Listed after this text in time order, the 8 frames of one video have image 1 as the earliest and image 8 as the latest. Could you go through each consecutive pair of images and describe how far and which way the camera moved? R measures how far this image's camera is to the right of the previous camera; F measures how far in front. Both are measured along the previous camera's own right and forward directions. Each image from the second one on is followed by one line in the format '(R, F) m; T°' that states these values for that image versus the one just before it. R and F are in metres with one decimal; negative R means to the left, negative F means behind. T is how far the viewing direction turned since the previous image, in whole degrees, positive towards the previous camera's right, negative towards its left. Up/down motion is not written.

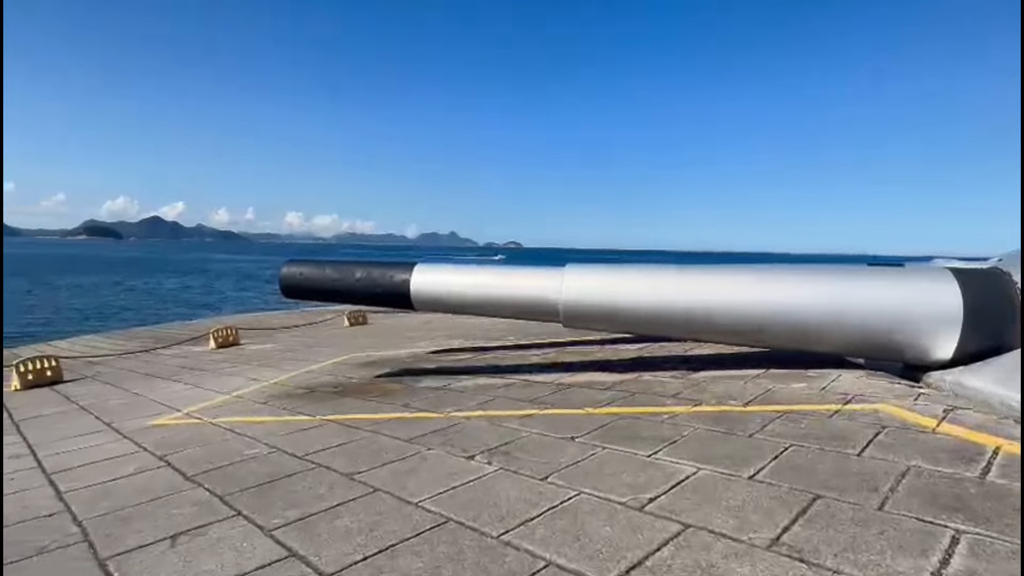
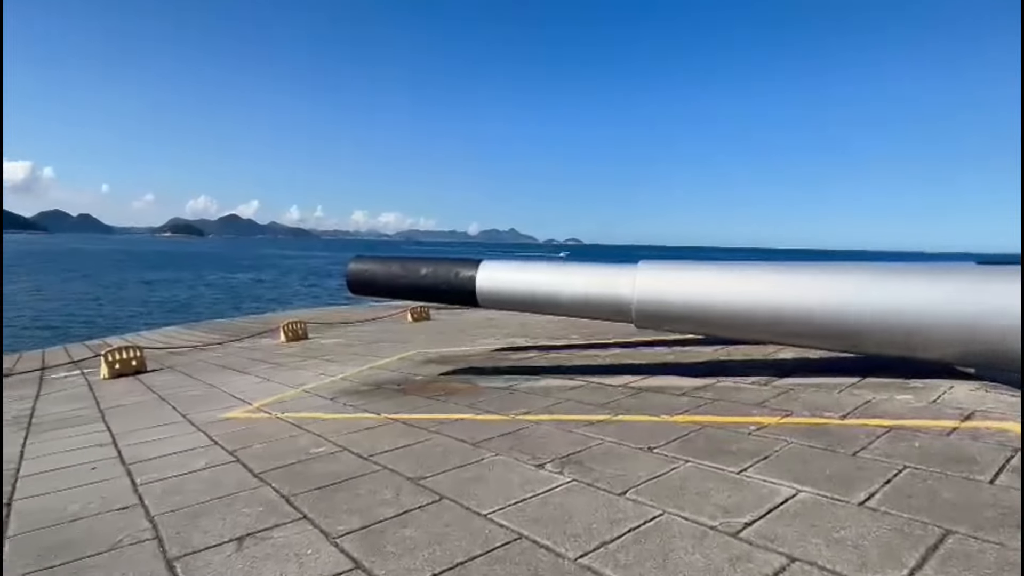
(-0.1, +0.3) m; -6°
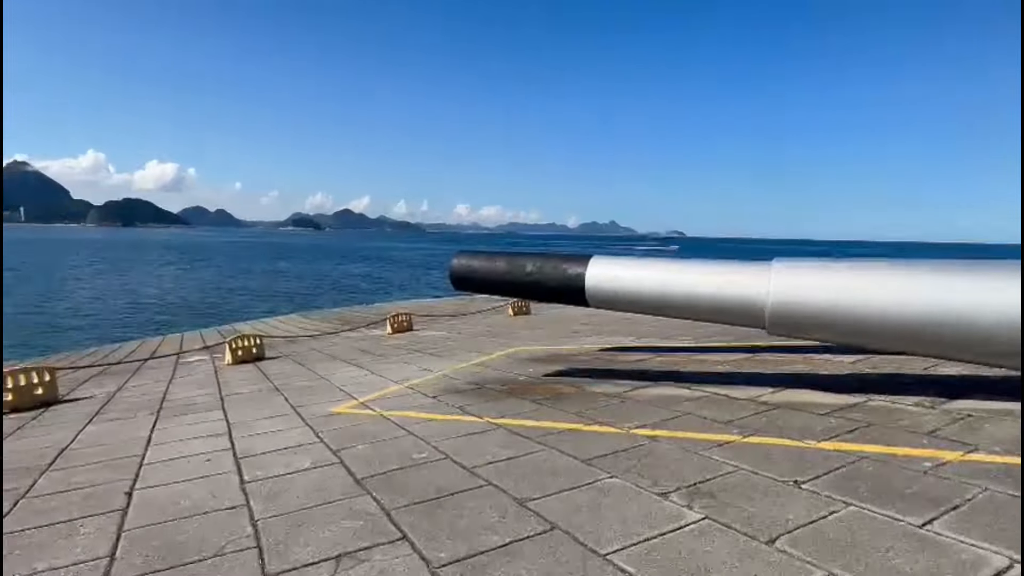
(-0.2, +0.5) m; -10°
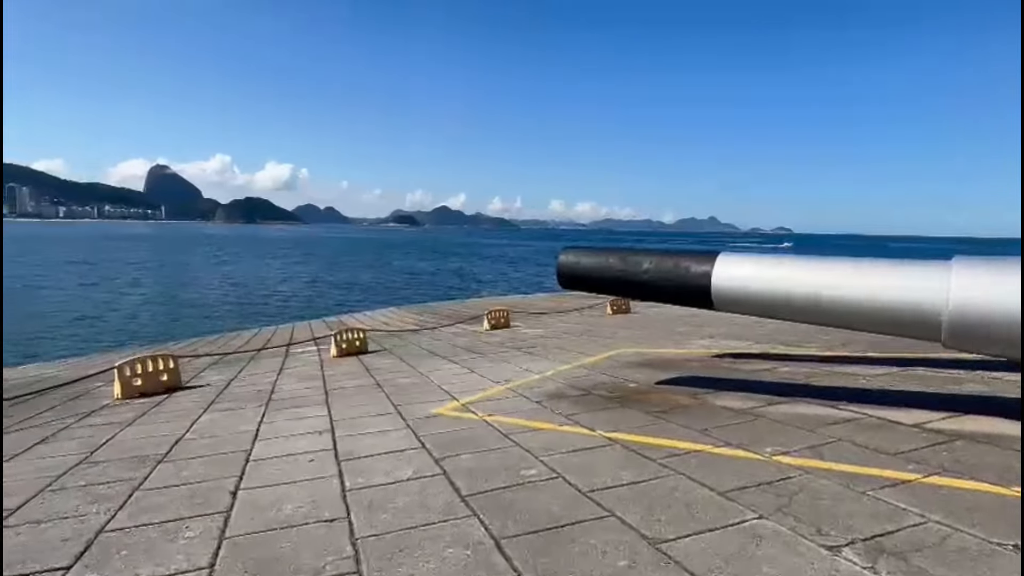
(-0.2, +0.6) m; -9°
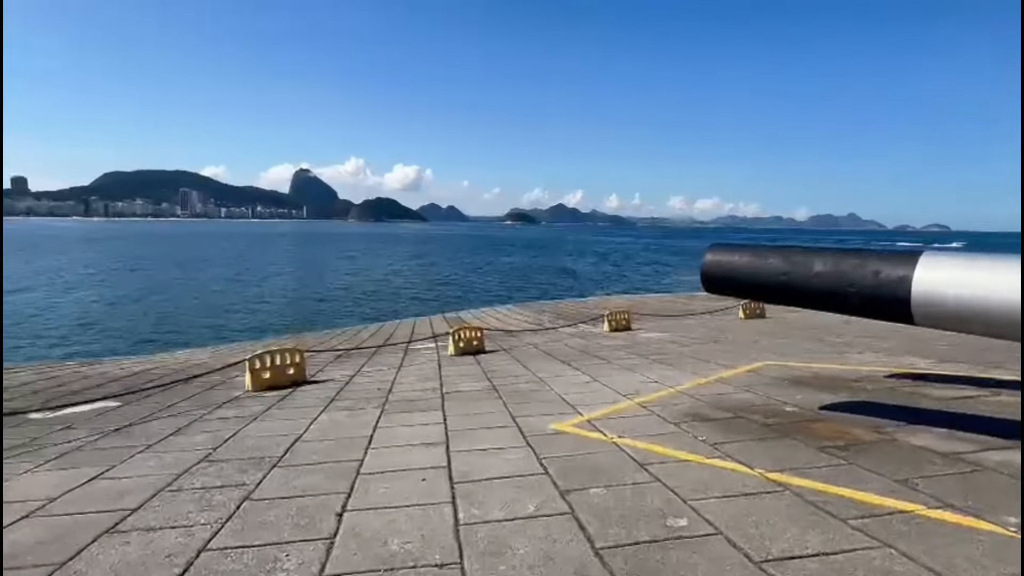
(-0.2, +0.8) m; -11°
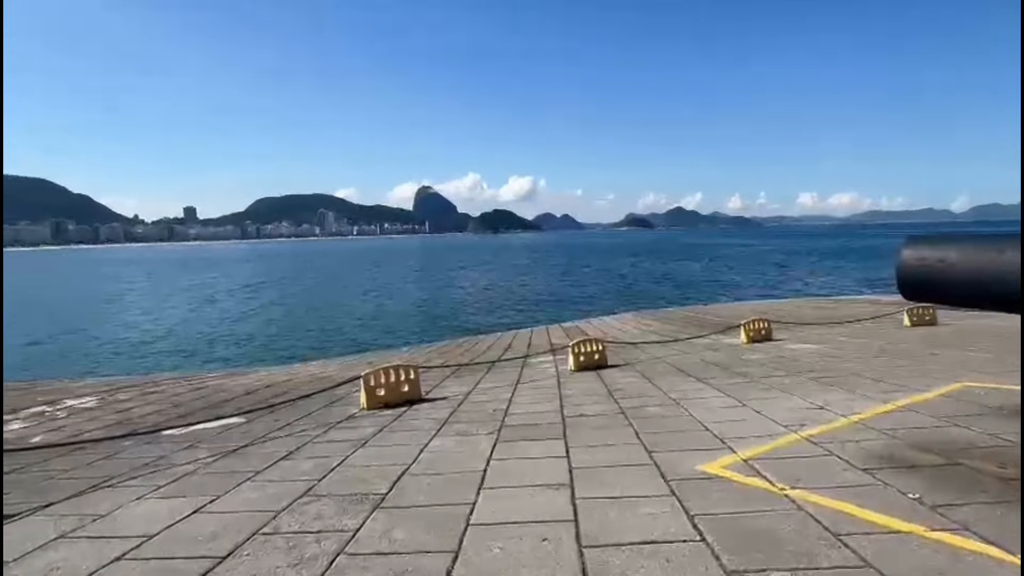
(-0.1, +1.0) m; -11°
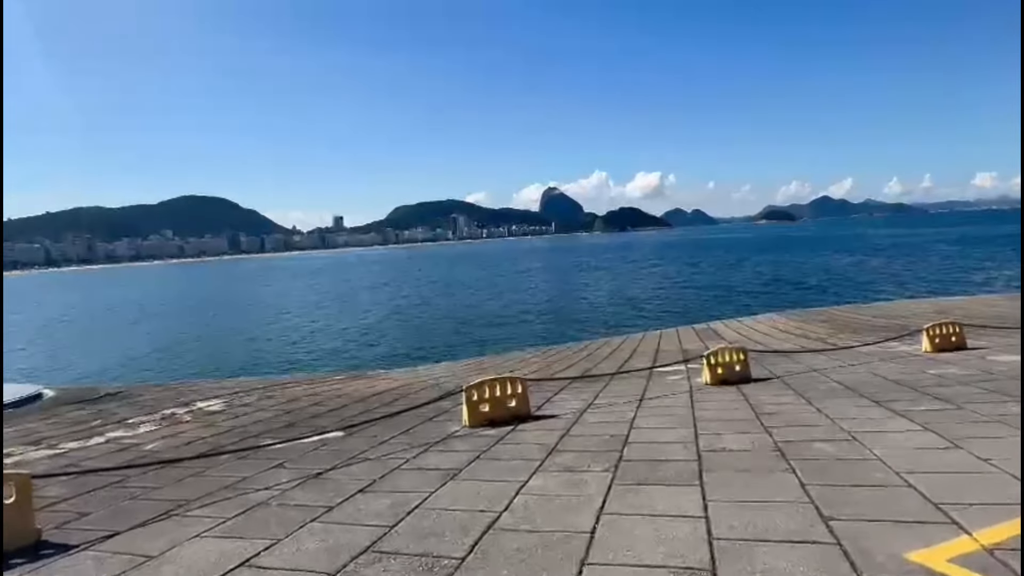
(+0.1, +1.4) m; -12°
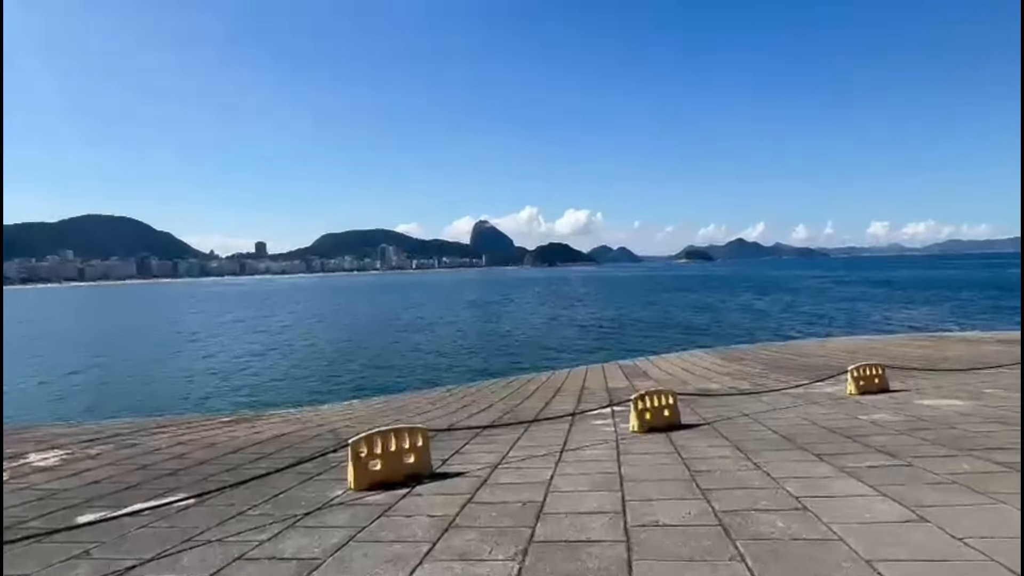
(+0.4, +1.3) m; +7°
